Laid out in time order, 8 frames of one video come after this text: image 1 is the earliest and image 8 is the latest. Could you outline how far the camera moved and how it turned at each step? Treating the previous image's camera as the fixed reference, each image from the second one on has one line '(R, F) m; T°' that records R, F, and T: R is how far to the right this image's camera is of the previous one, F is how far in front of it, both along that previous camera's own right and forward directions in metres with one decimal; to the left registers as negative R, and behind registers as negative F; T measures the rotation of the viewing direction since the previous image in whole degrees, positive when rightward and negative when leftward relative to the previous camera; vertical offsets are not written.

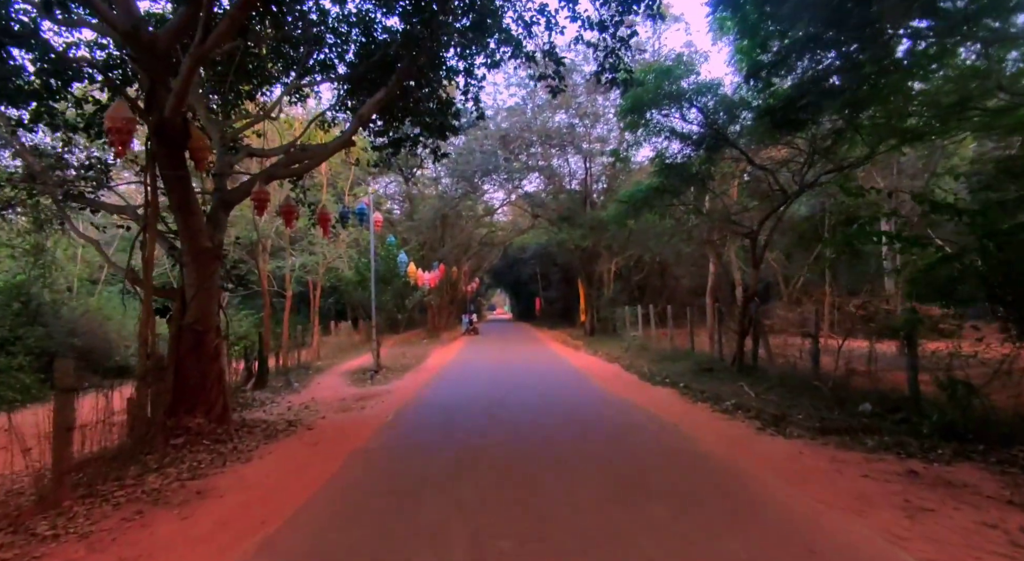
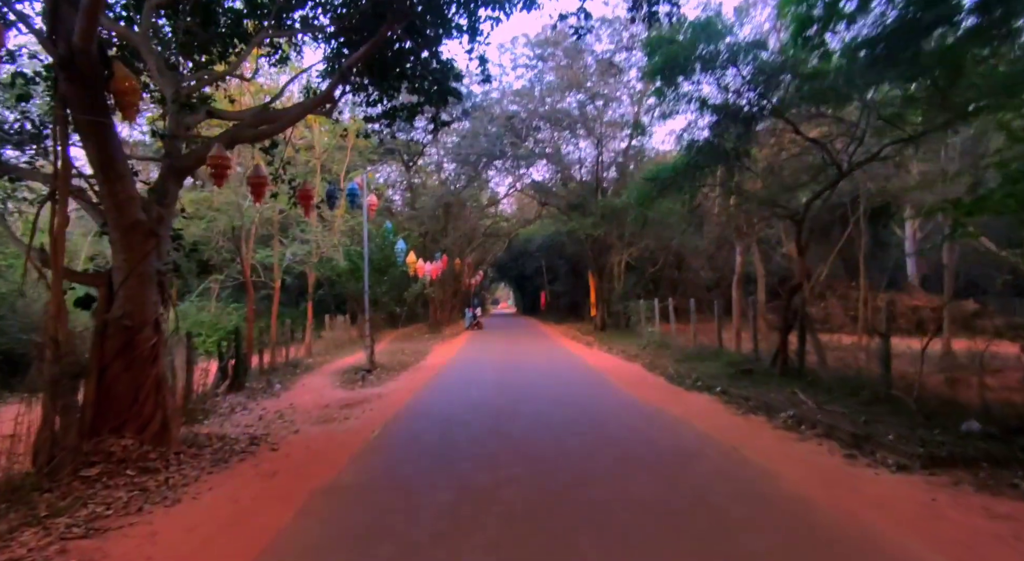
(-0.1, +1.7) m; 0°
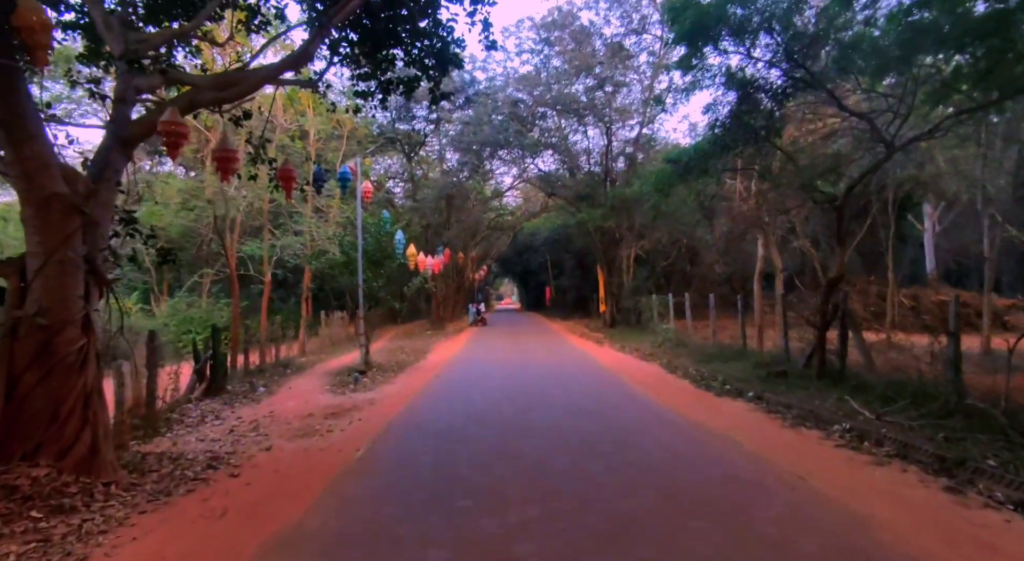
(-0.1, +1.2) m; 0°
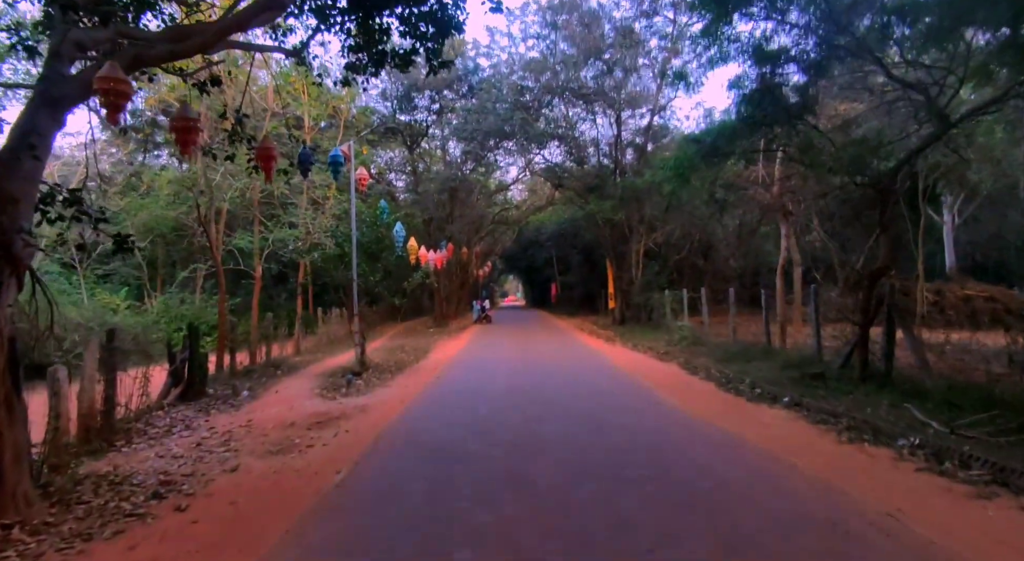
(0.0, +1.1) m; 0°
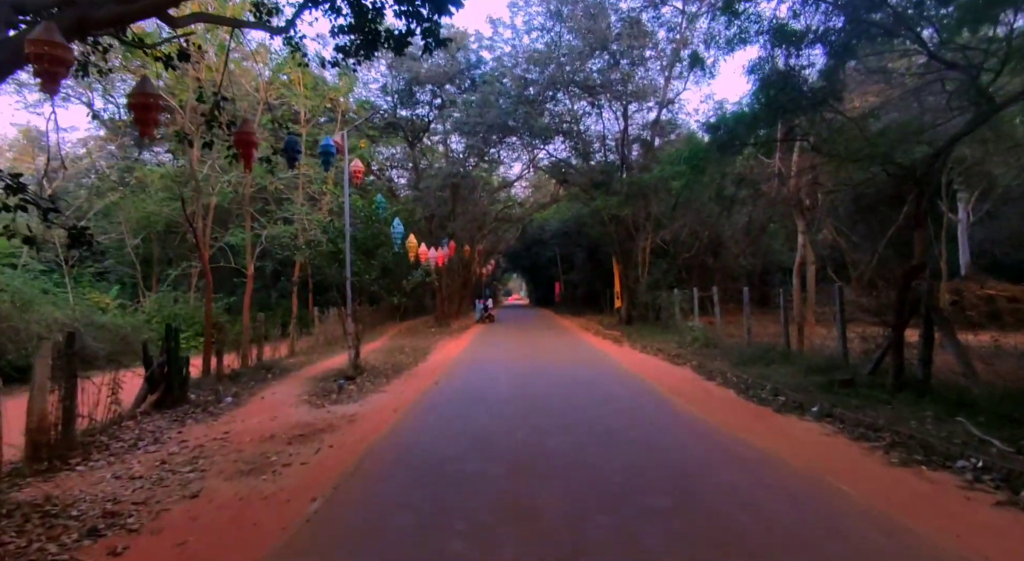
(0.0, +0.8) m; 0°
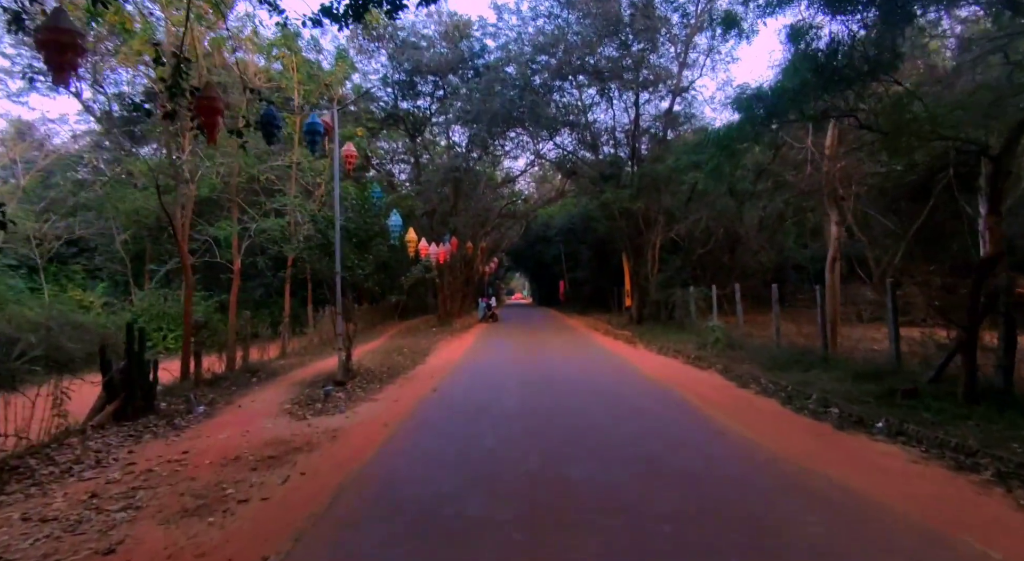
(-0.1, +1.2) m; 0°
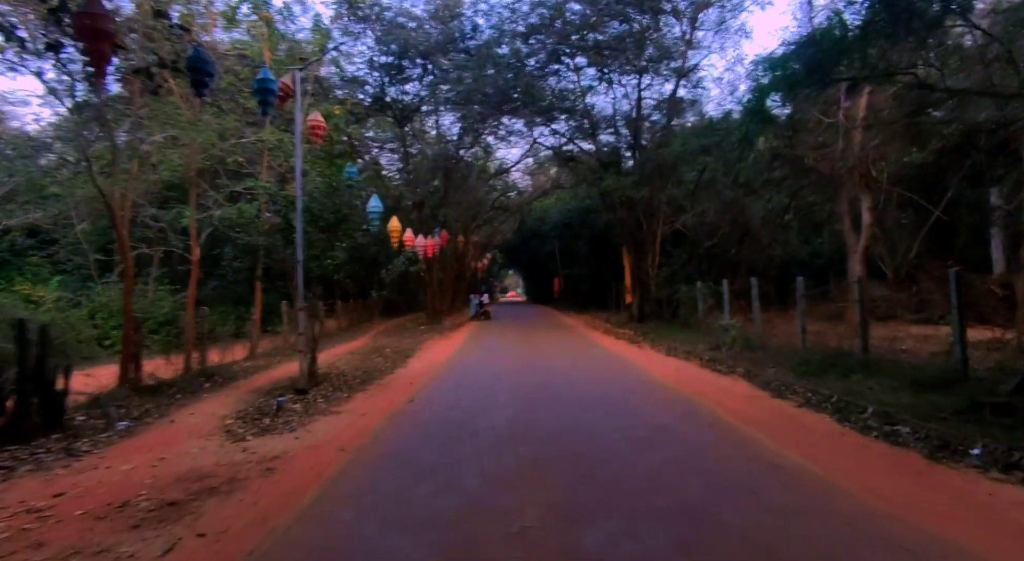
(0.0, +1.6) m; +1°
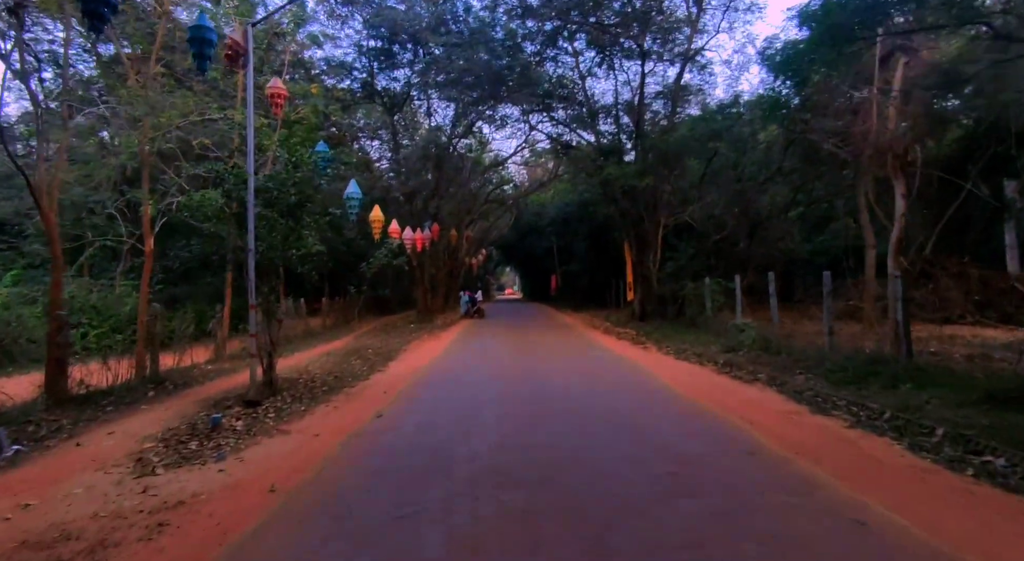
(+0.1, +1.4) m; 0°
